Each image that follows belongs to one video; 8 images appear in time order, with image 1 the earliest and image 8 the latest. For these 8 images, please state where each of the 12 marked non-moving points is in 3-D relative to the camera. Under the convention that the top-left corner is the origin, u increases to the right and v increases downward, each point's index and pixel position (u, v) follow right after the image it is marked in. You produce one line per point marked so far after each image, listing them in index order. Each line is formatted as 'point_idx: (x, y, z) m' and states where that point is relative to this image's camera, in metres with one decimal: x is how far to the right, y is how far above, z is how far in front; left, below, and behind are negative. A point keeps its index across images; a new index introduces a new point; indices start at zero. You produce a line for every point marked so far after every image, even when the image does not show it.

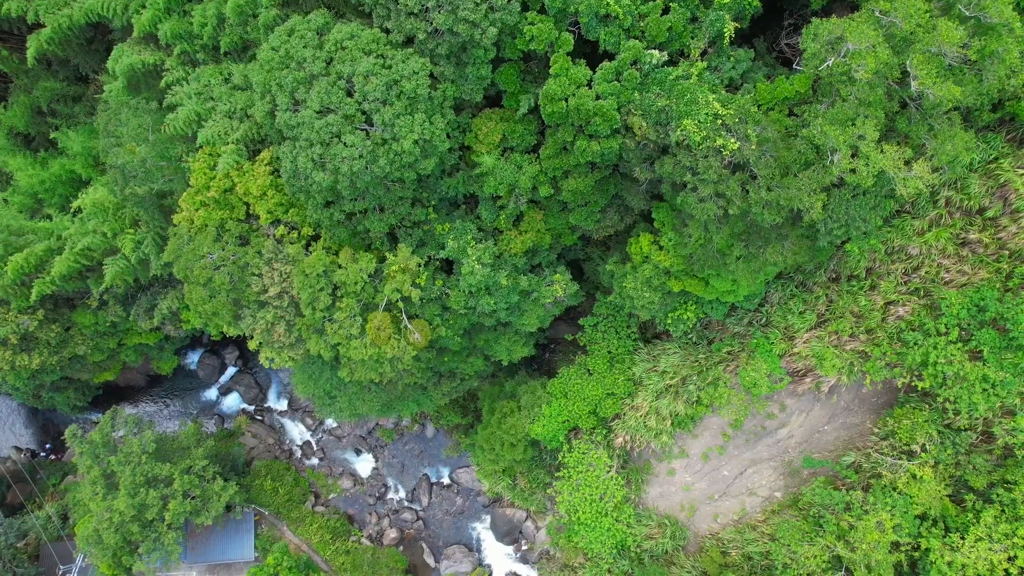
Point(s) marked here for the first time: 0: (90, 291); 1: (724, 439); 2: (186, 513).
0: (-10.9, -0.1, +17.5) m
1: (+5.4, -3.9, +17.4) m
2: (-8.4, -5.8, +17.4) m
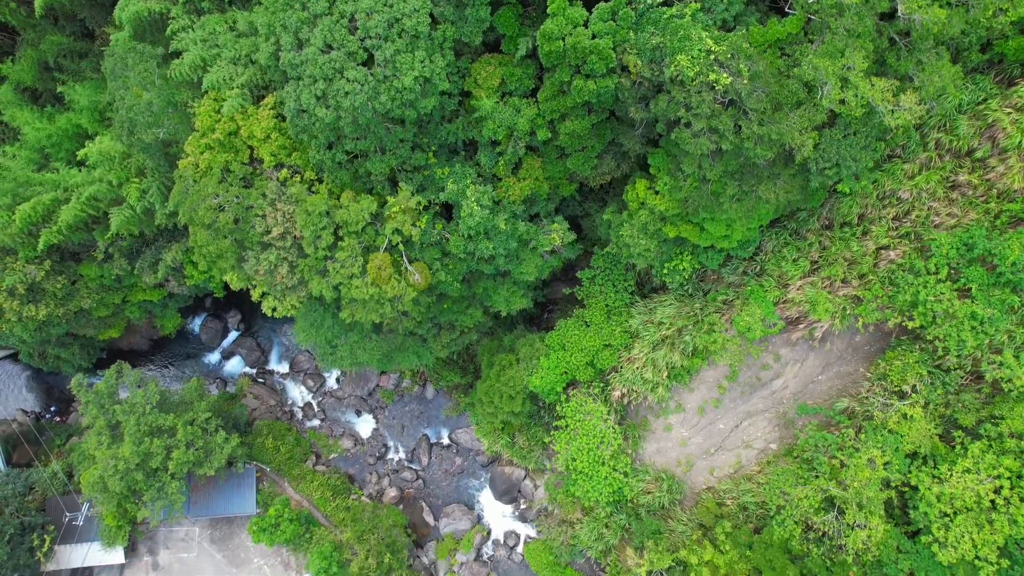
0: (-10.9, +1.2, +17.8) m
1: (+5.4, -2.7, +17.7) m
2: (-8.4, -4.6, +17.7) m
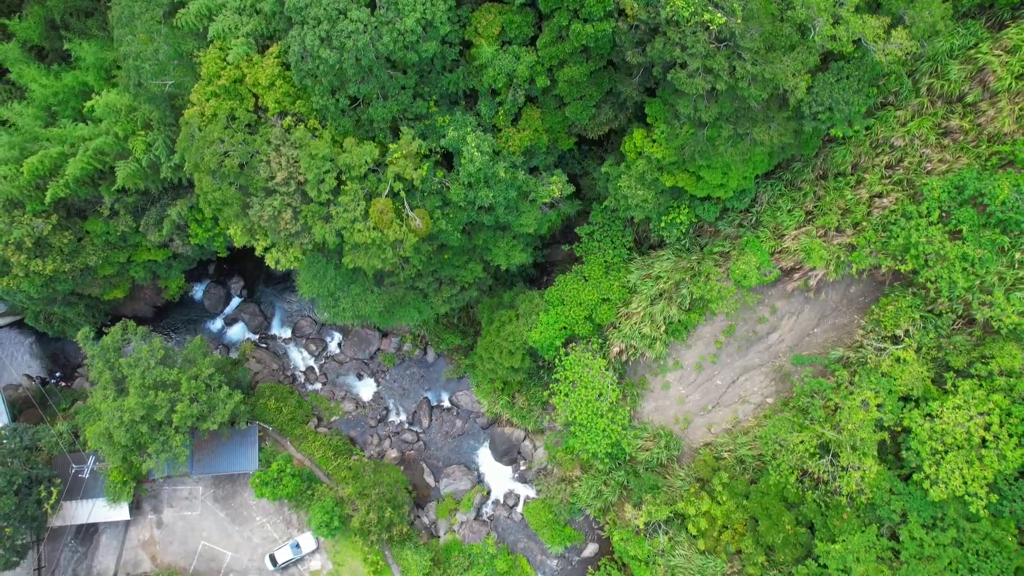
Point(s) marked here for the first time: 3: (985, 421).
0: (-10.9, +2.3, +18.0) m
1: (+5.4, -1.6, +17.9) m
2: (-8.4, -3.4, +17.9) m
3: (+9.1, -2.5, +13.1) m
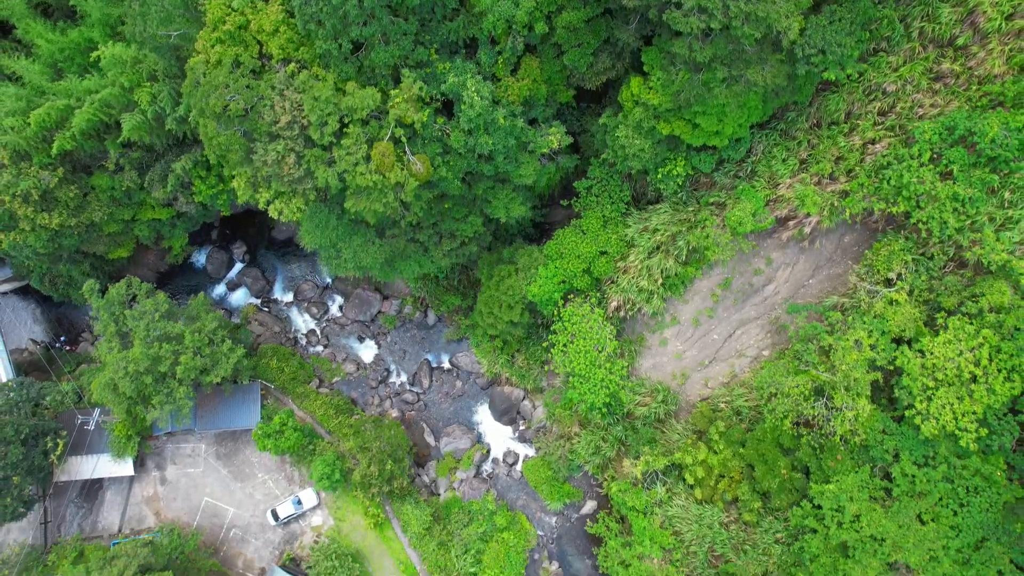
0: (-10.9, +3.5, +18.3) m
1: (+5.4, -0.3, +18.2) m
2: (-8.4, -2.2, +18.2) m
3: (+9.1, -1.3, +13.3) m
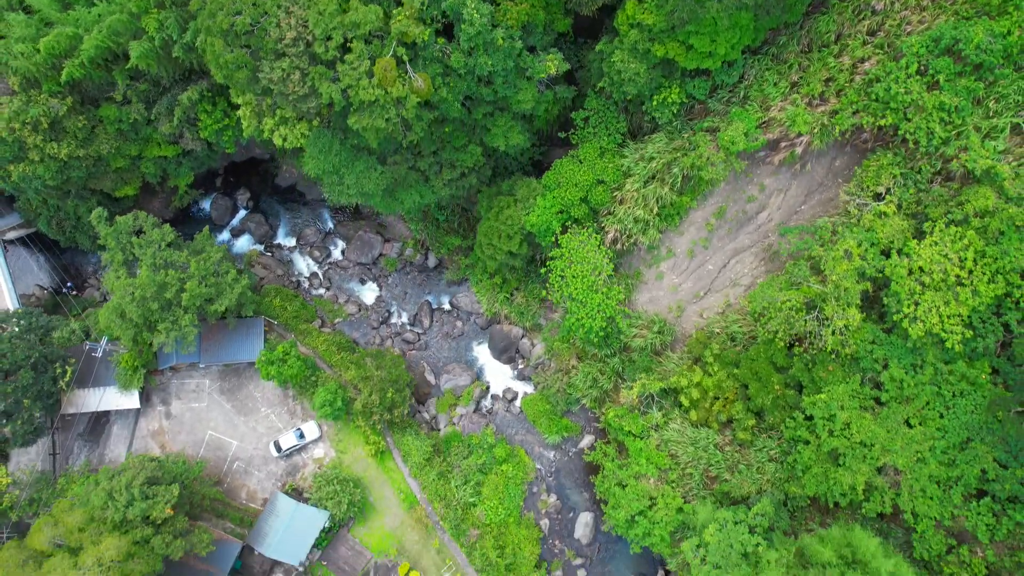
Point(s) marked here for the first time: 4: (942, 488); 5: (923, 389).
0: (-11.0, +5.4, +18.7) m
1: (+5.4, +1.6, +18.6) m
2: (-8.5, -0.3, +18.5) m
3: (+9.0, +0.6, +13.7) m
4: (+9.1, -4.2, +14.4) m
5: (+8.8, -2.1, +14.6) m
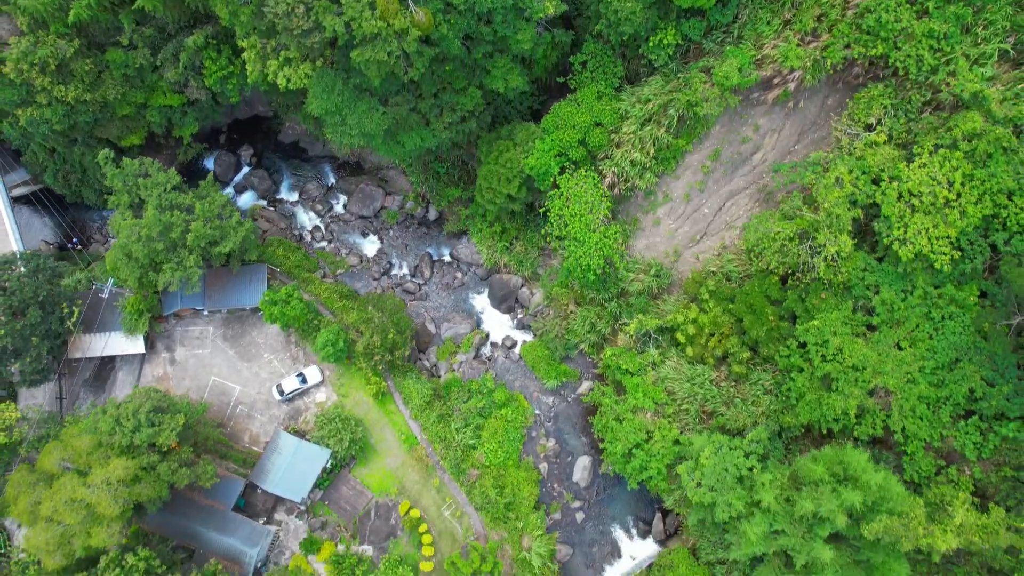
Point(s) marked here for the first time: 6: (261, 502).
0: (-11.0, +7.1, +19.1) m
1: (+5.3, +3.2, +18.9) m
2: (-8.5, +1.3, +18.9) m
3: (+9.0, +2.2, +14.0) m
4: (+9.1, -2.6, +14.7) m
5: (+8.8, -0.5, +14.9) m
6: (-7.0, -5.9, +18.9) m
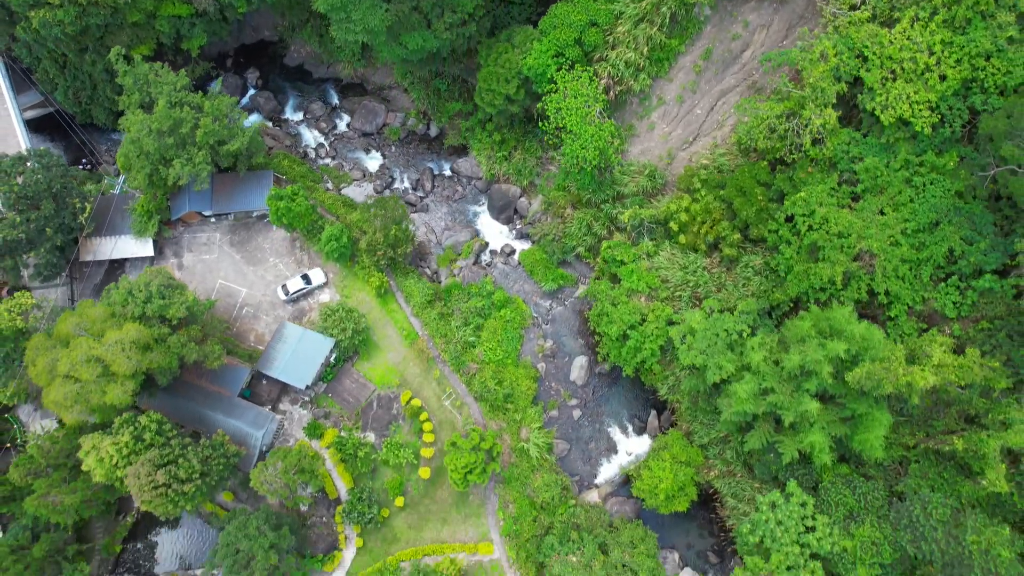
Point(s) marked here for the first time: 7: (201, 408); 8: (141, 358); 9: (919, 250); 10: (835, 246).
0: (-11.0, +10.0, +19.7) m
1: (+5.3, +6.2, +19.5) m
2: (-8.5, +4.3, +19.5) m
3: (+9.0, +5.3, +14.7) m
4: (+9.0, +0.4, +15.3) m
5: (+8.8, +2.5, +15.5) m
6: (-7.0, -3.0, +19.5) m
7: (-8.4, -3.2, +18.2) m
8: (-8.7, -1.6, +15.9) m
9: (+9.1, +0.9, +15.2) m
10: (+7.5, +1.0, +15.7) m
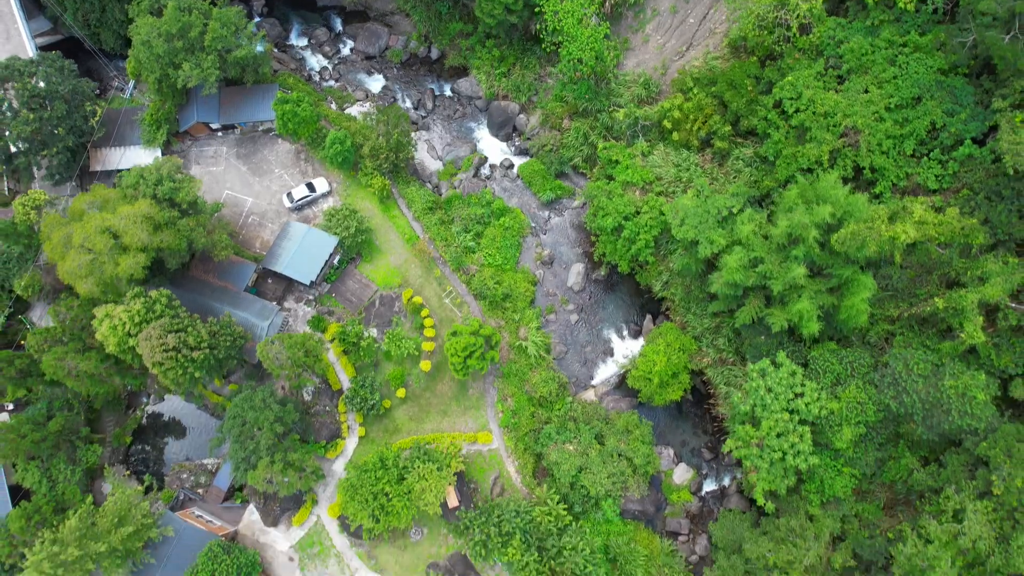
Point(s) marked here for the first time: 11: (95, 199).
0: (-11.0, +13.0, +20.4) m
1: (+5.3, +9.1, +20.2) m
2: (-8.6, +7.2, +20.1) m
3: (+9.0, +8.2, +15.3) m
4: (+9.0, +3.3, +15.9) m
5: (+8.7, +5.4, +16.1) m
6: (-7.1, 0.0, +20.1) m
7: (-8.4, -0.3, +18.8) m
8: (-8.7, +1.3, +16.4) m
9: (+9.1, +3.8, +15.8) m
10: (+7.4, +3.9, +16.3) m
11: (-10.2, +2.2, +16.7) m
